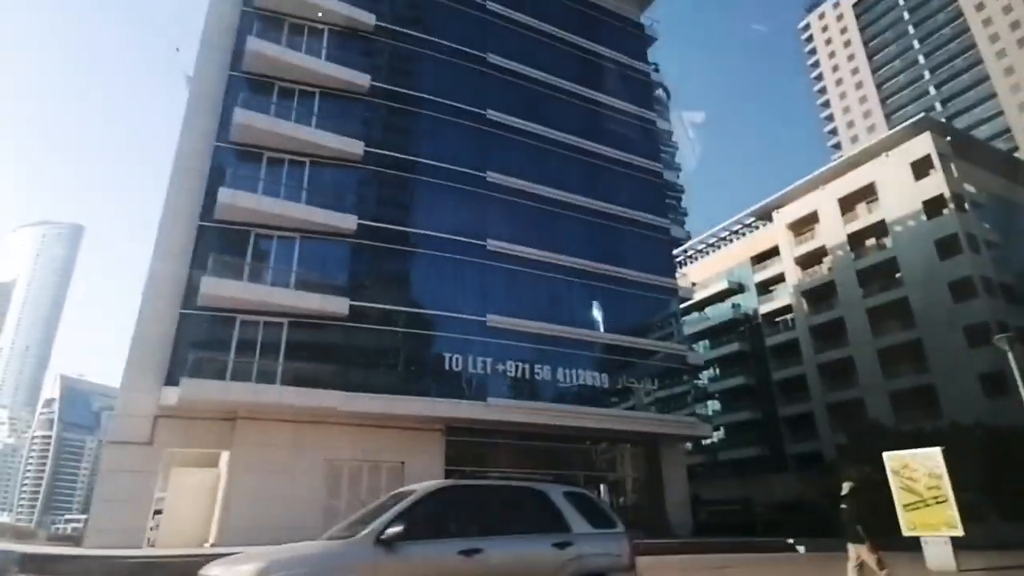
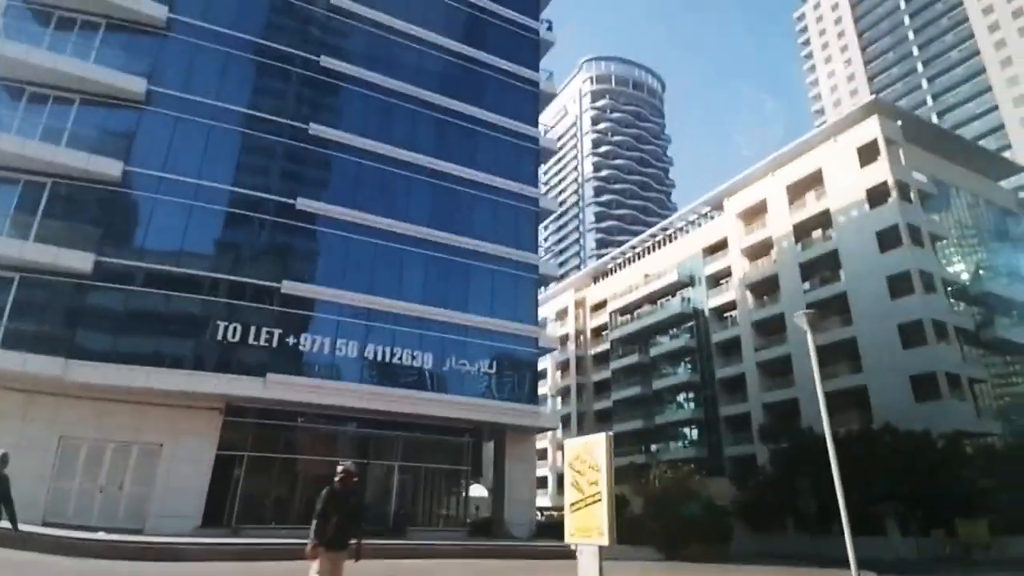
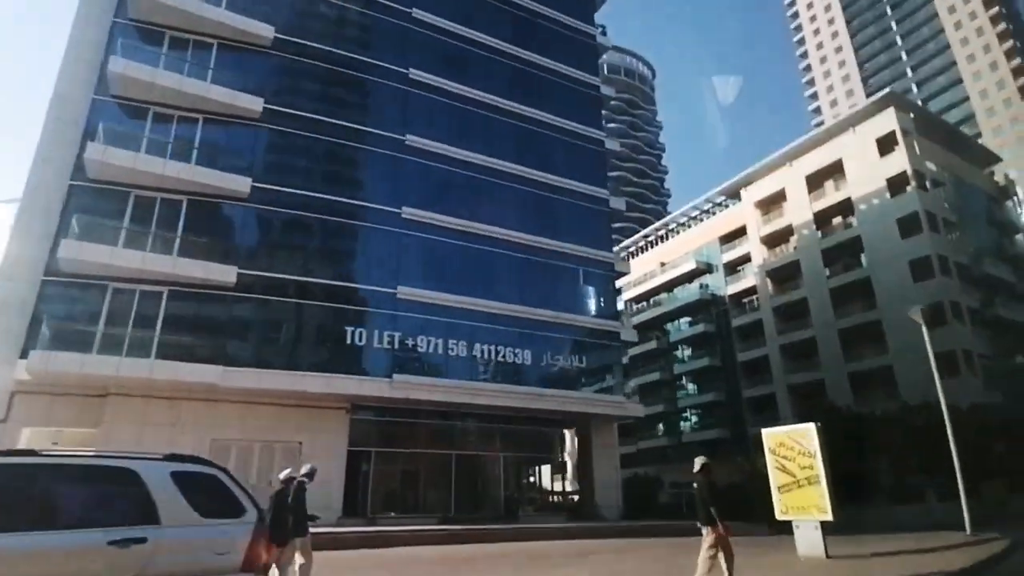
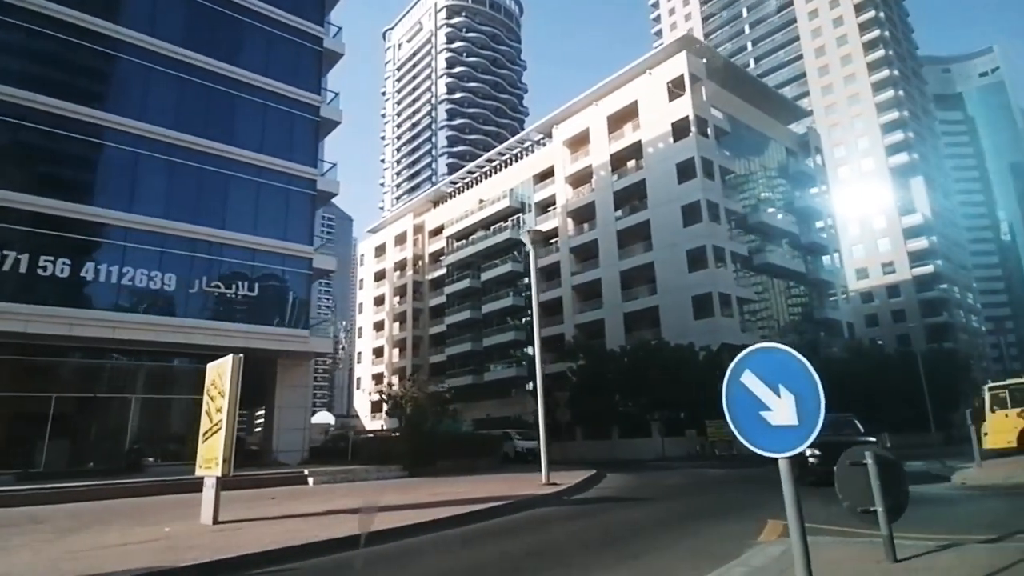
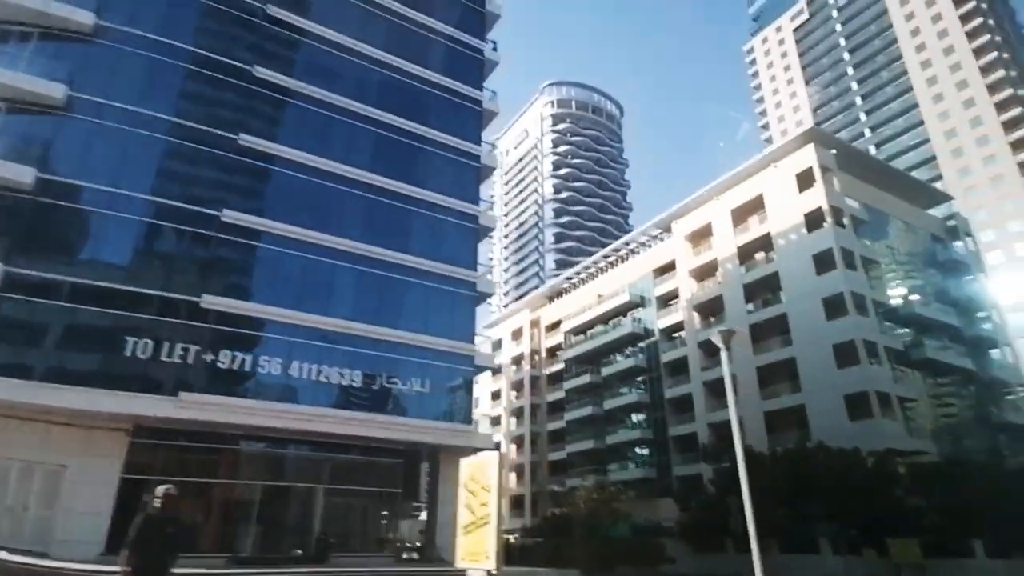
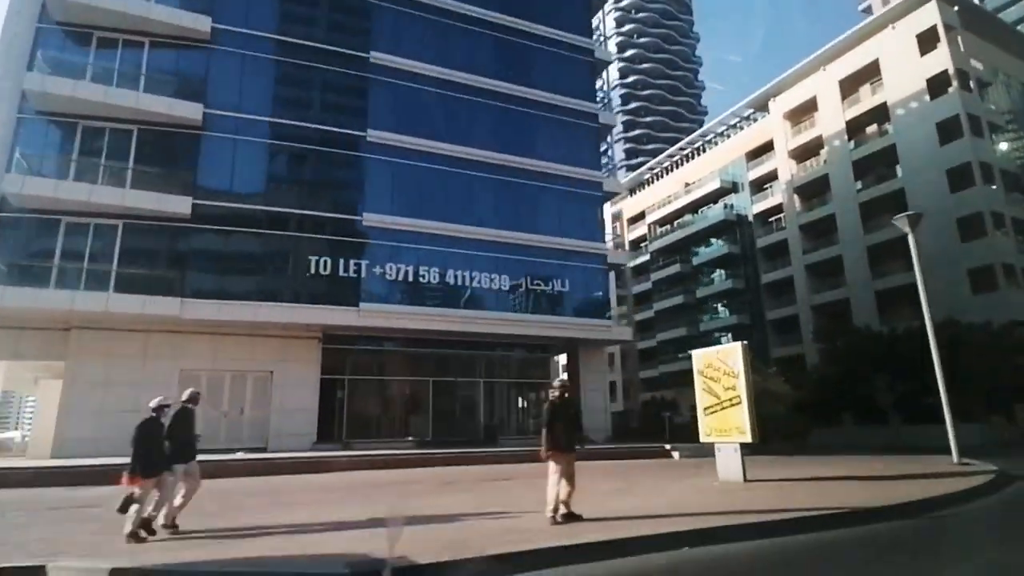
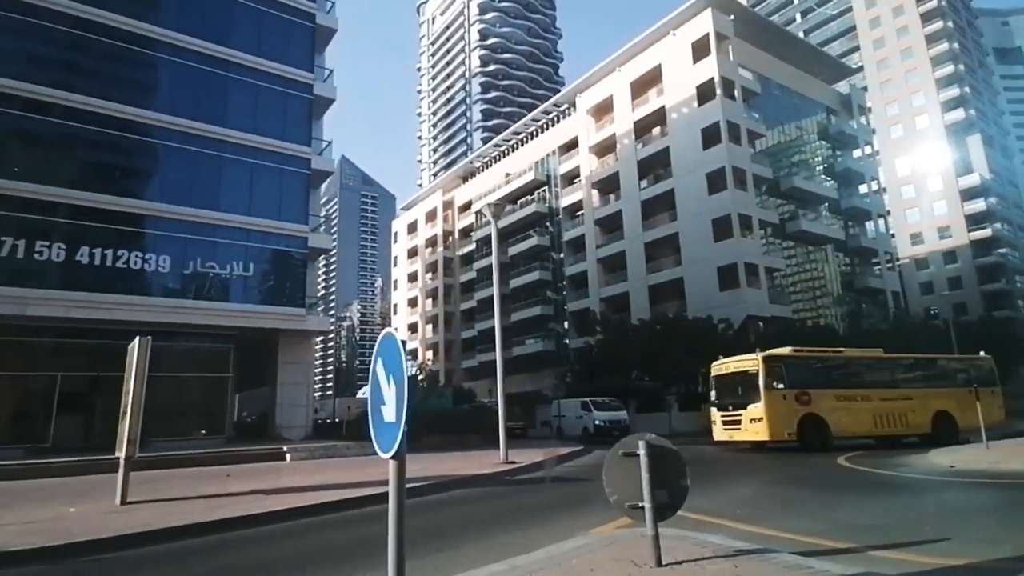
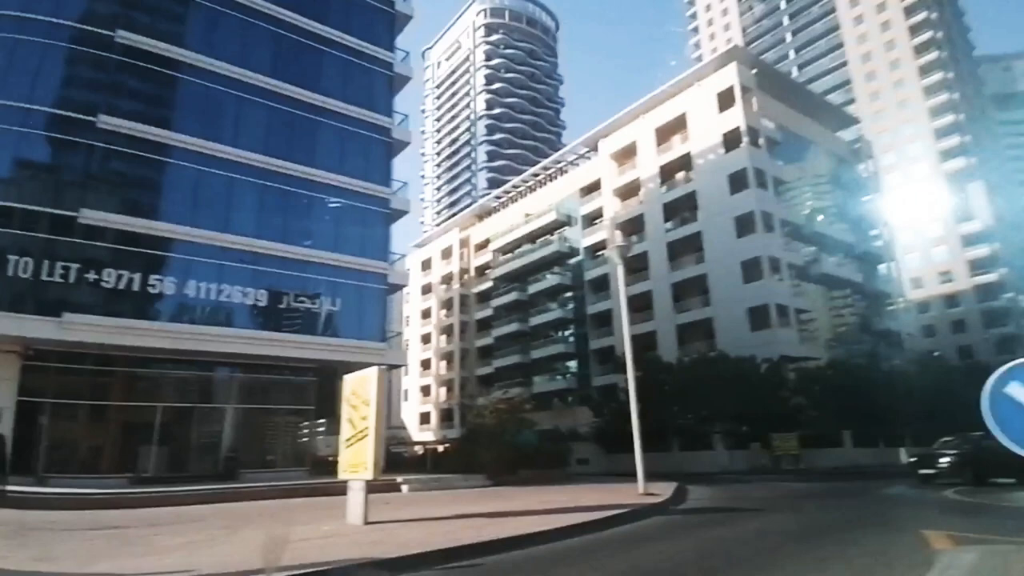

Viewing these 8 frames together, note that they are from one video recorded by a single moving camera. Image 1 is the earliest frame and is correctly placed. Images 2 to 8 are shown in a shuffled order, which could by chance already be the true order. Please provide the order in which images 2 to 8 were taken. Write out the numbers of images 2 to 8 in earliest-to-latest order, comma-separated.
3, 6, 2, 5, 8, 4, 7
